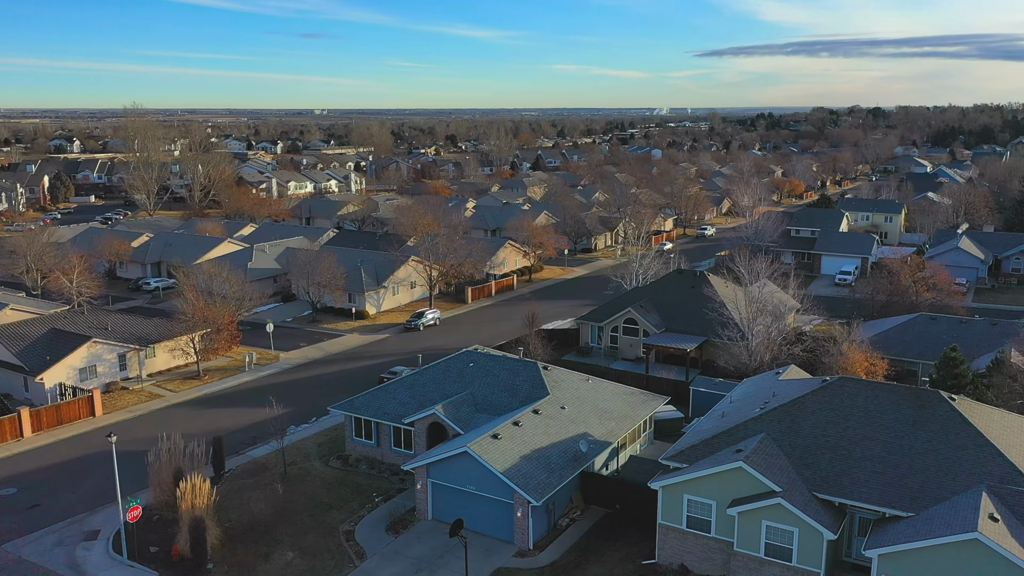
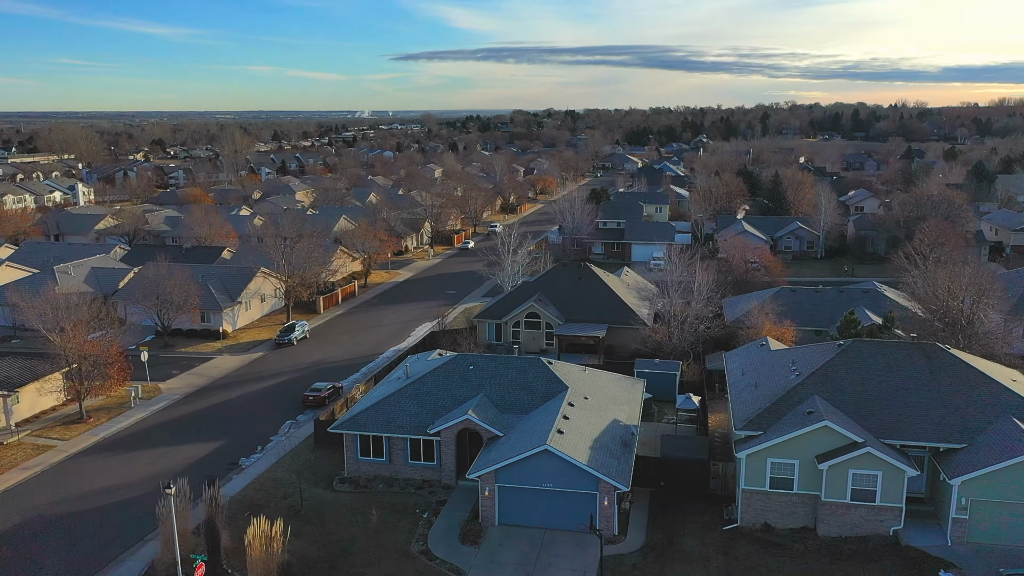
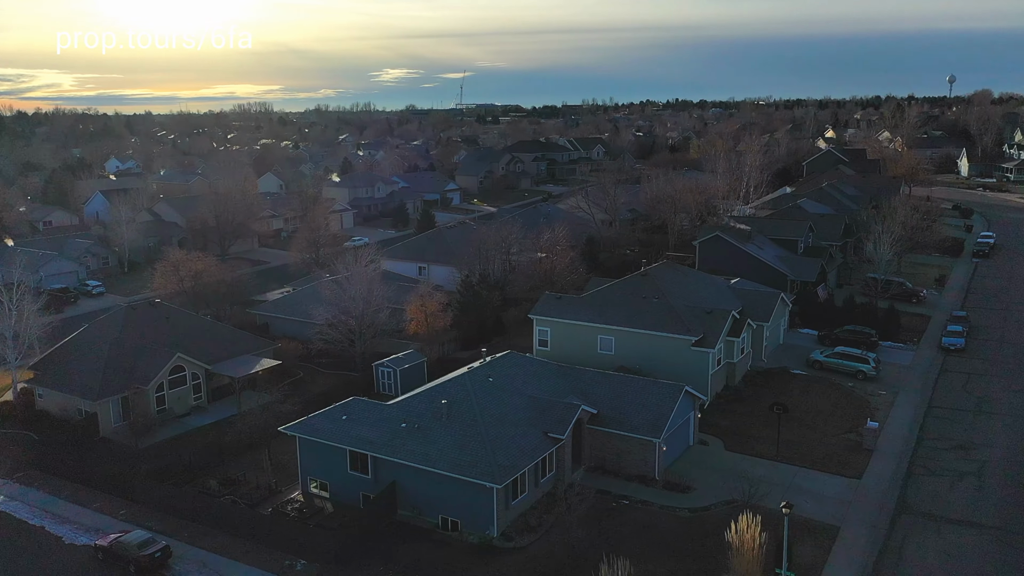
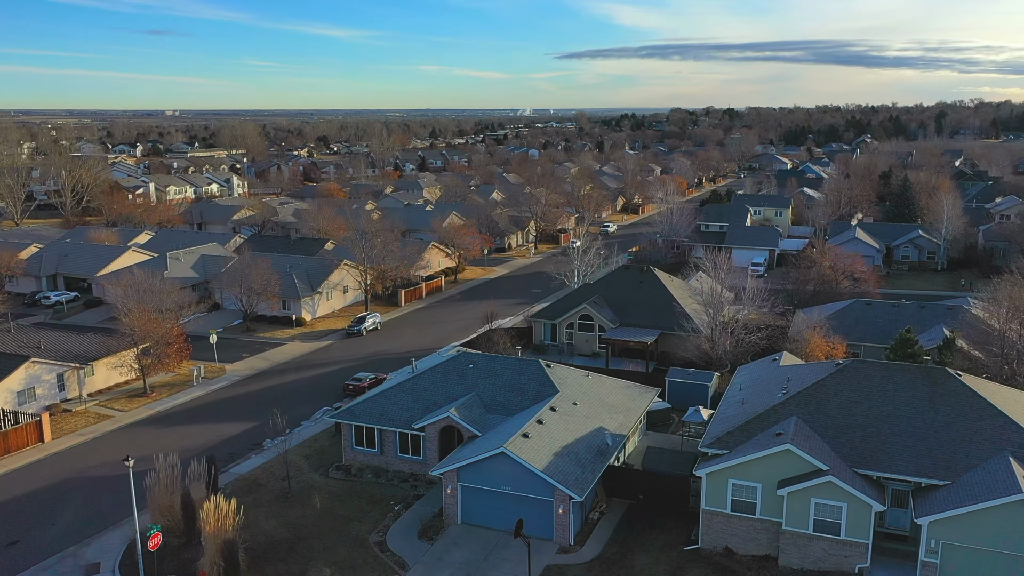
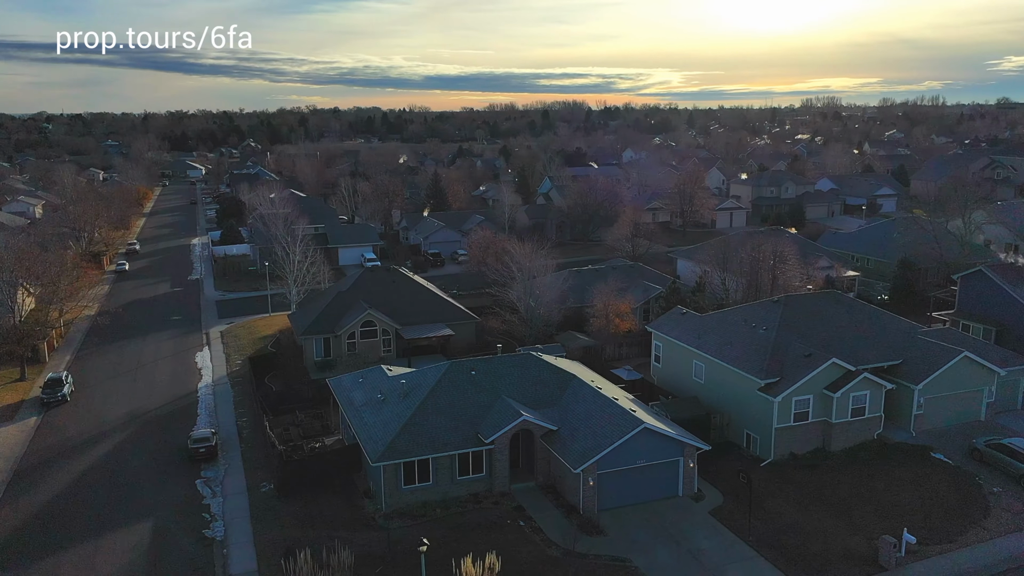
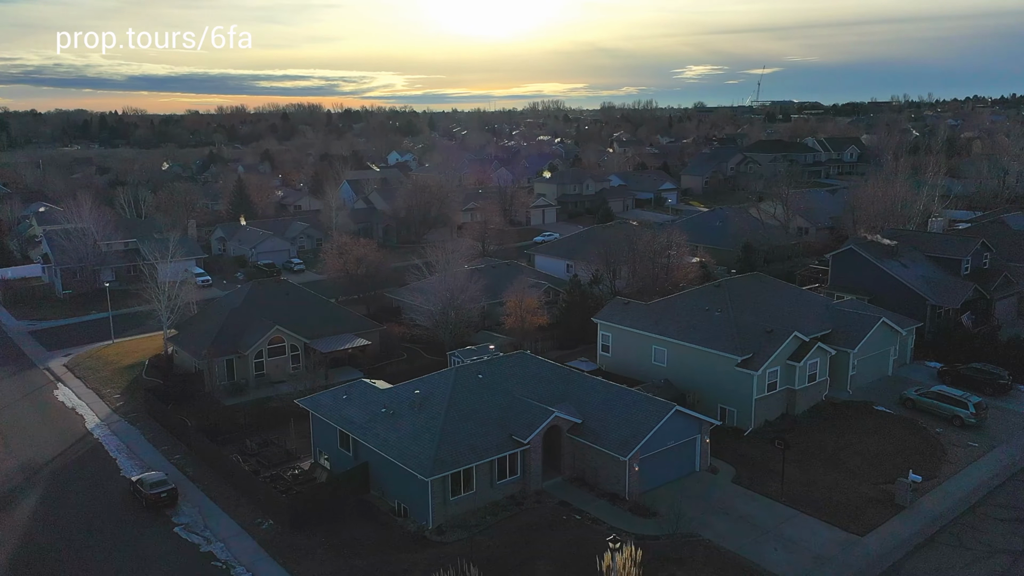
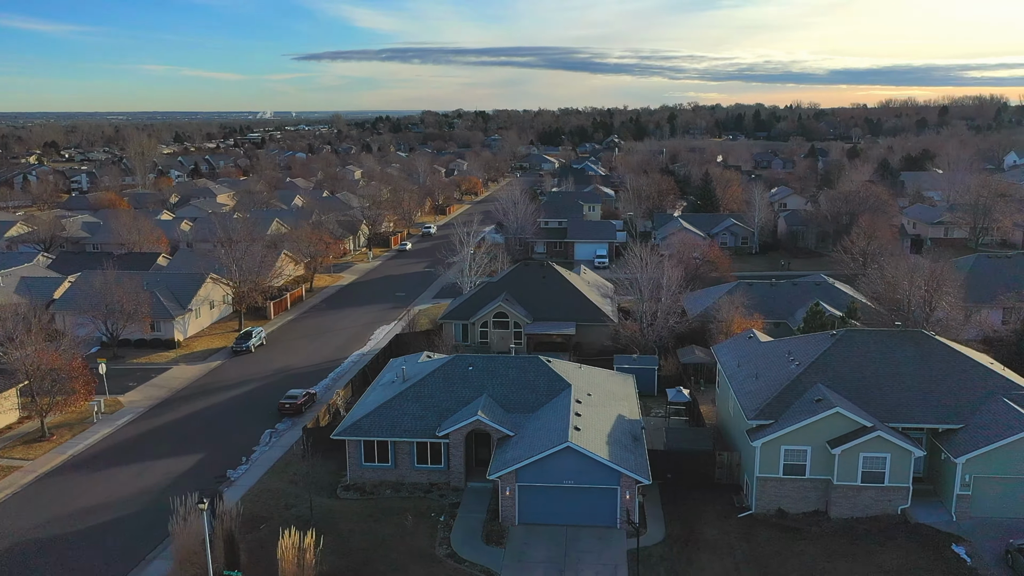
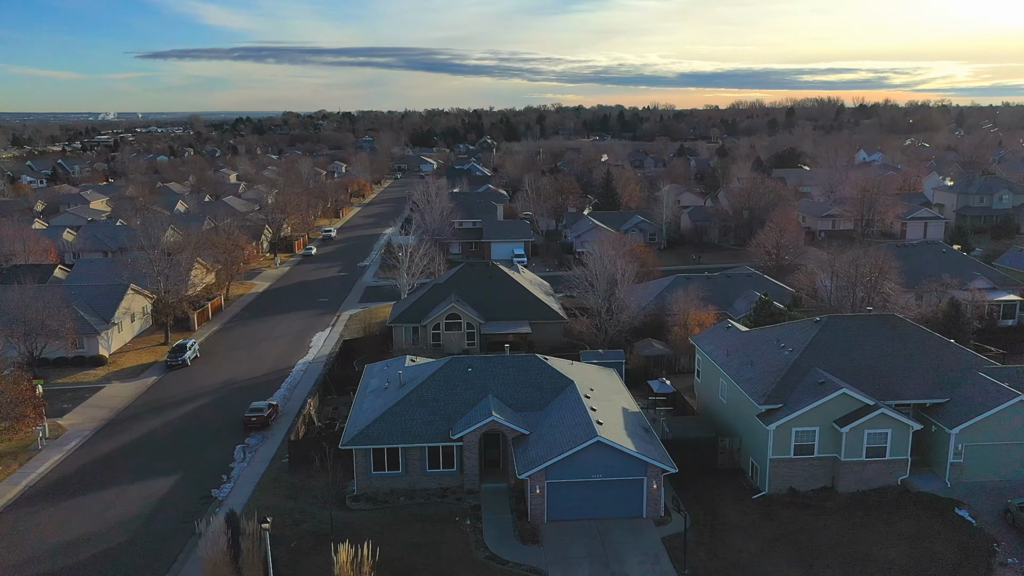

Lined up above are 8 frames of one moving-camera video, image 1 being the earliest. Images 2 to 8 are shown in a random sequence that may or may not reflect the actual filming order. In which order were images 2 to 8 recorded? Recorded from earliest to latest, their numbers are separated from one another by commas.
4, 2, 7, 8, 5, 6, 3
